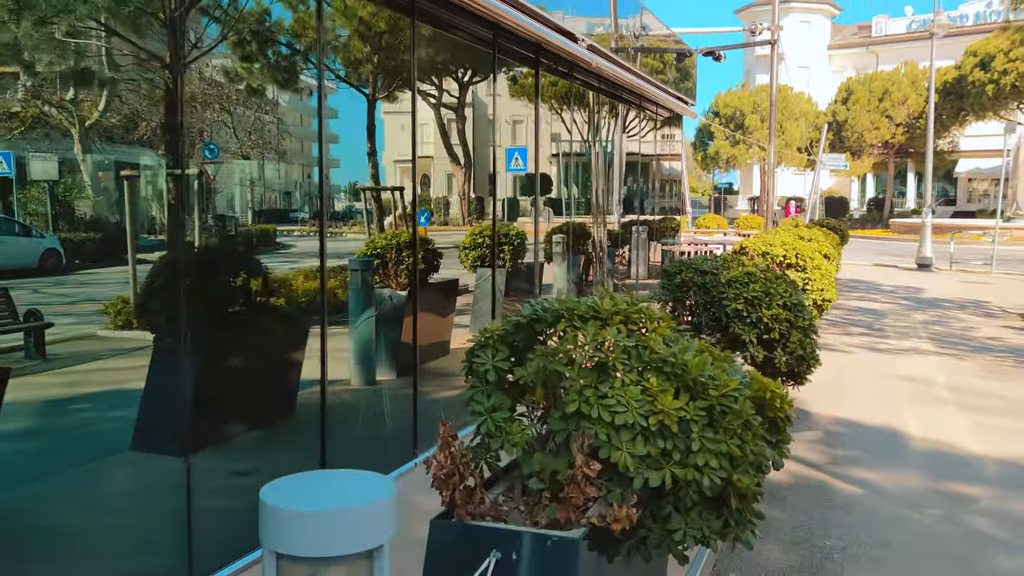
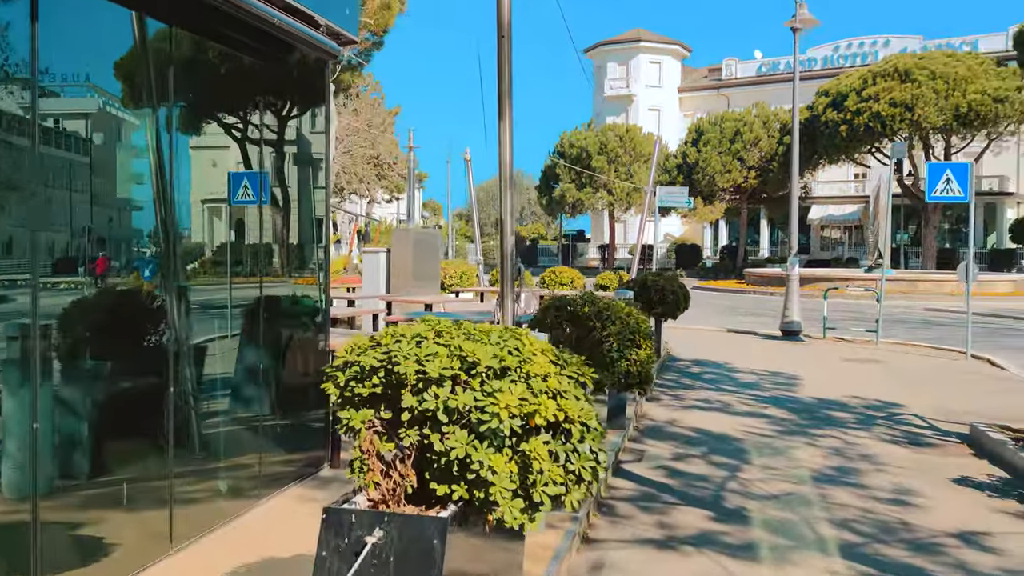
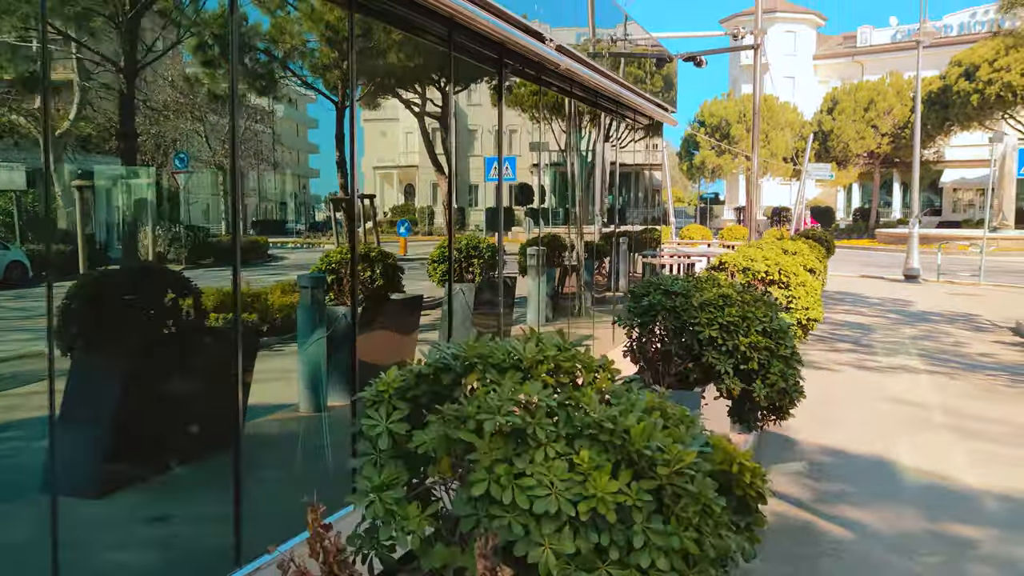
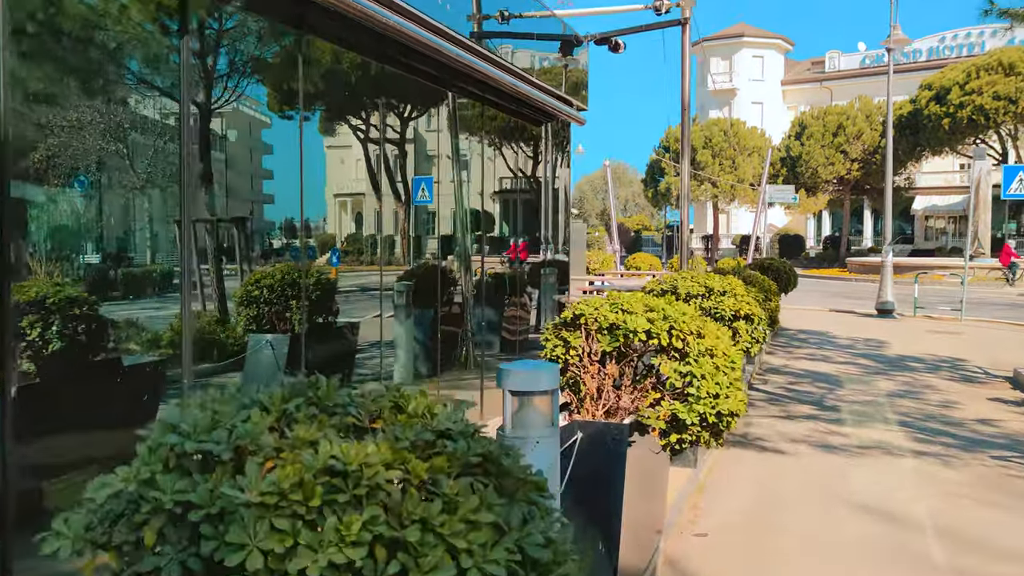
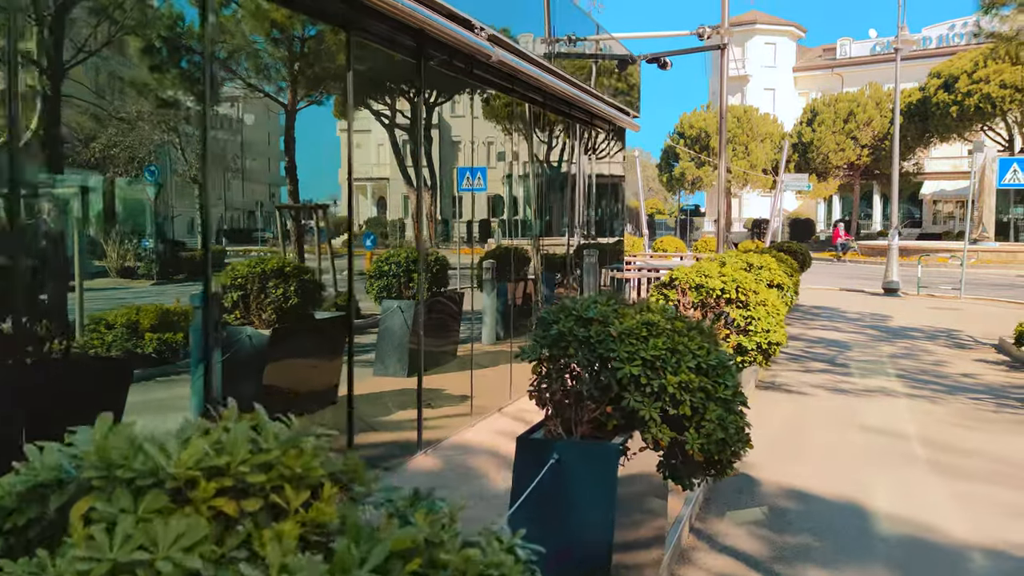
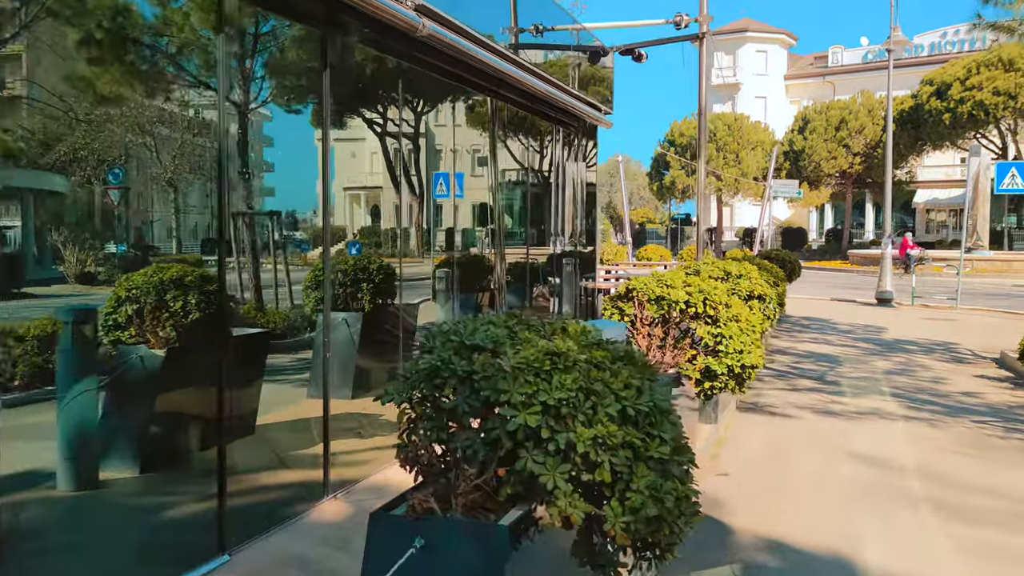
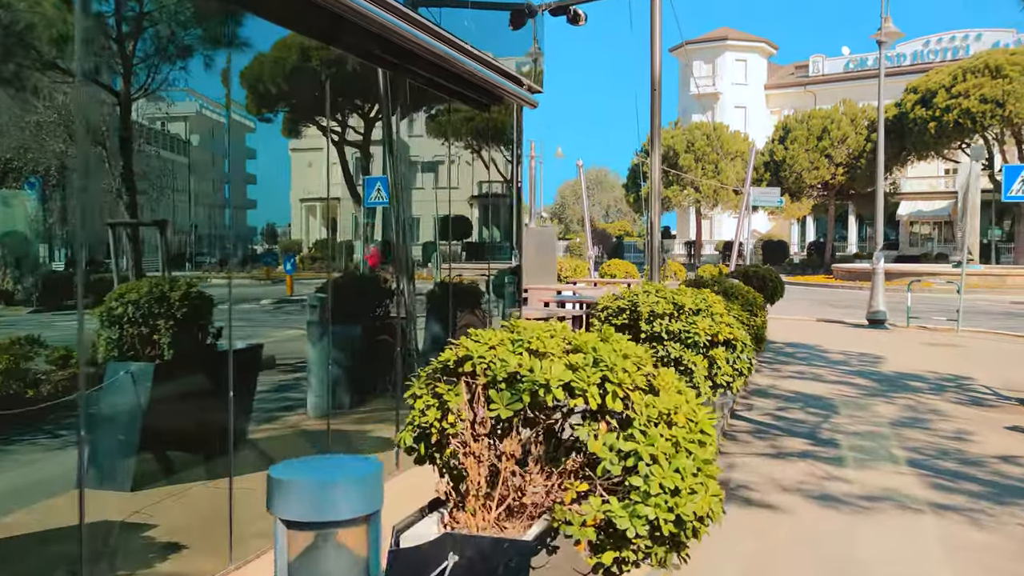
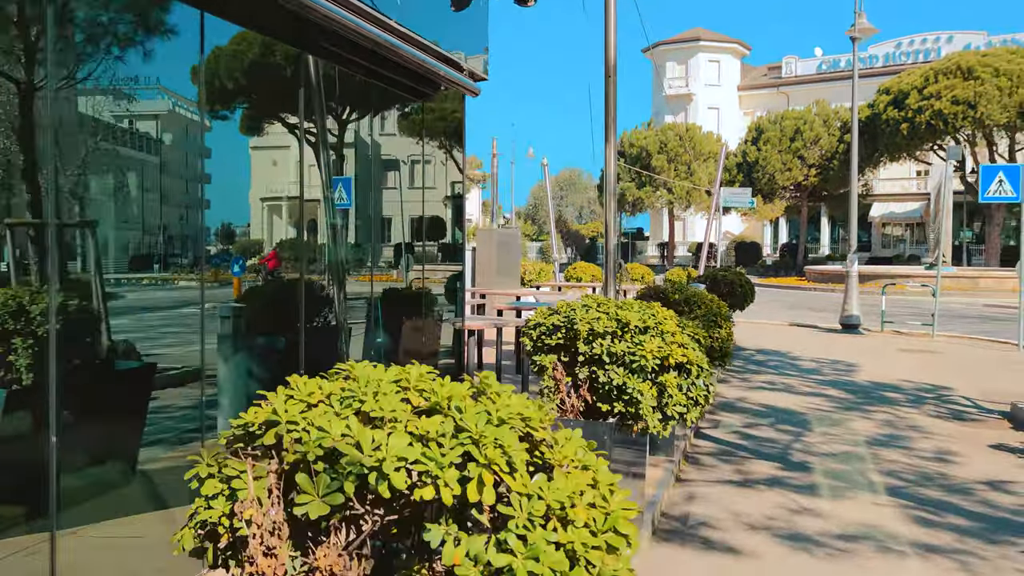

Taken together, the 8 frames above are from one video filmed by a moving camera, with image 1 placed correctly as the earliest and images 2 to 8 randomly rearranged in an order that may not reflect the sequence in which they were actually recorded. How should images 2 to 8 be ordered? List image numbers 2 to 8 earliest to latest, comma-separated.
3, 5, 6, 4, 7, 8, 2
